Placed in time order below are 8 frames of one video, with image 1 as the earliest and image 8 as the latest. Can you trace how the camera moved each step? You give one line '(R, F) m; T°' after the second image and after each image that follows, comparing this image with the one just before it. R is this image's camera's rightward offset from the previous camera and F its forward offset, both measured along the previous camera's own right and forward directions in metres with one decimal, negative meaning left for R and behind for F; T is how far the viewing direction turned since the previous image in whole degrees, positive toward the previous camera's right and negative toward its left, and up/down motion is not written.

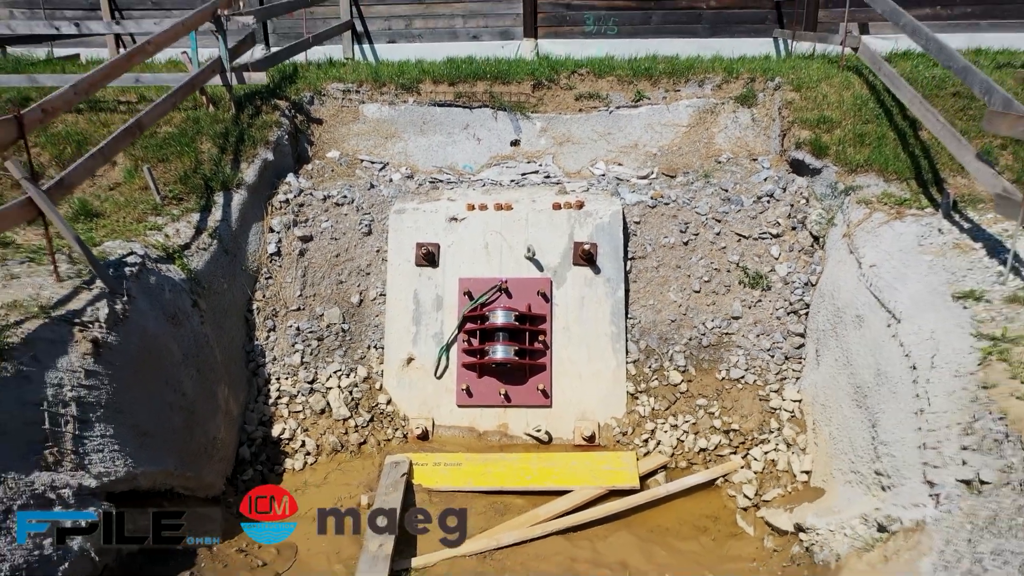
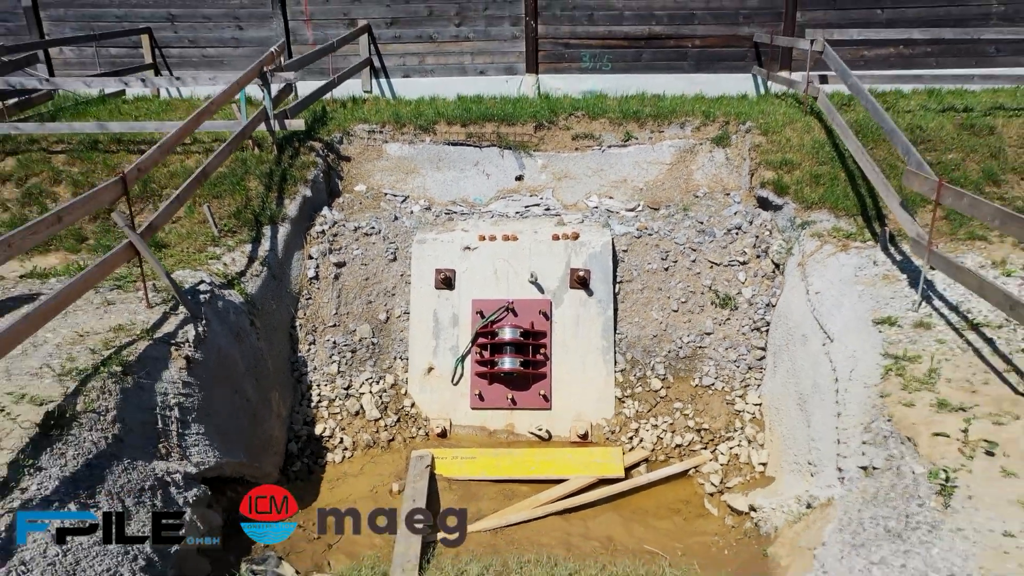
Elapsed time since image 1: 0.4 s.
(0.0, -0.8) m; 0°
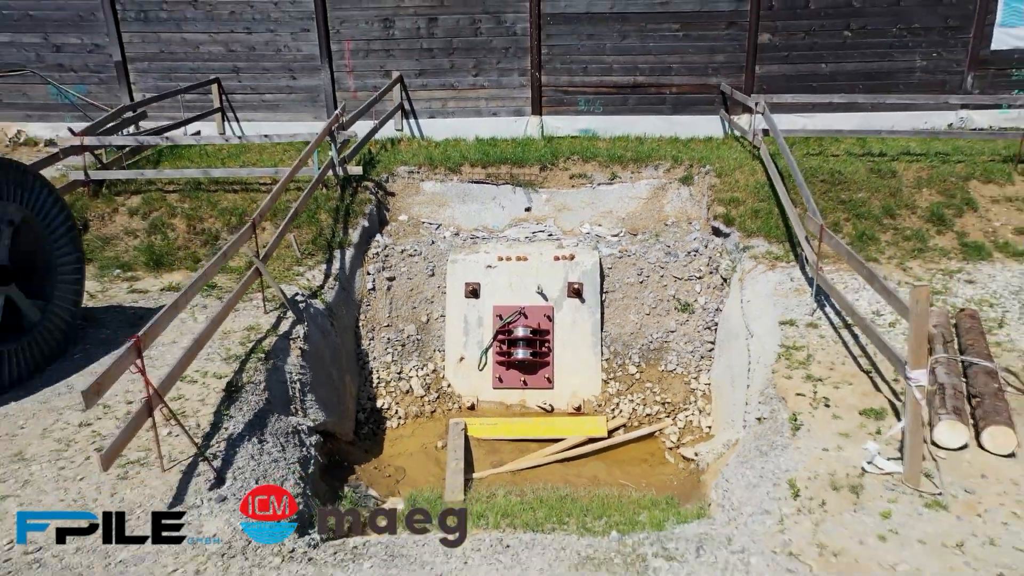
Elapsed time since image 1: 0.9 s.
(-0.1, -1.7) m; 0°
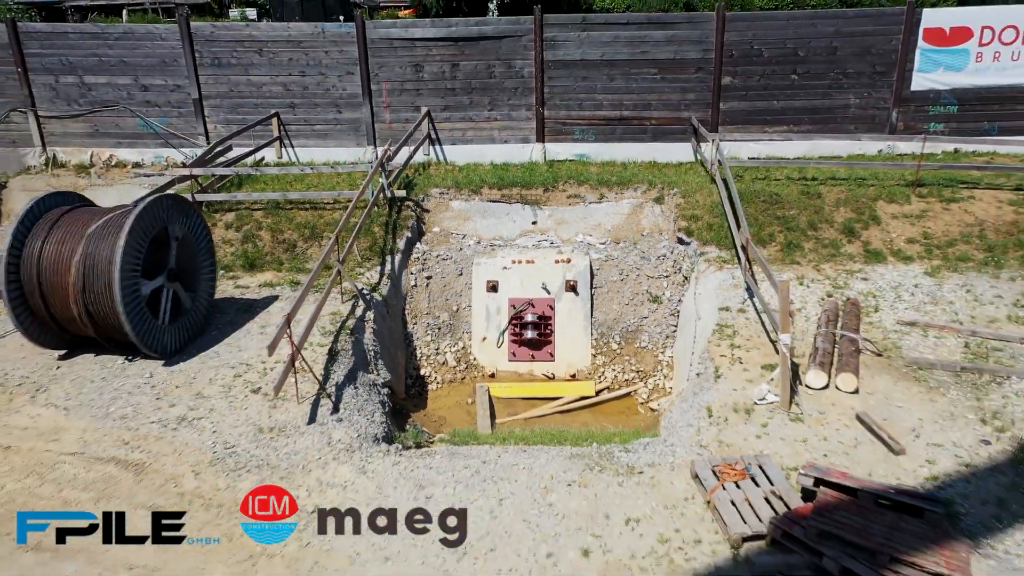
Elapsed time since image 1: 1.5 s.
(-0.1, -2.1) m; 0°
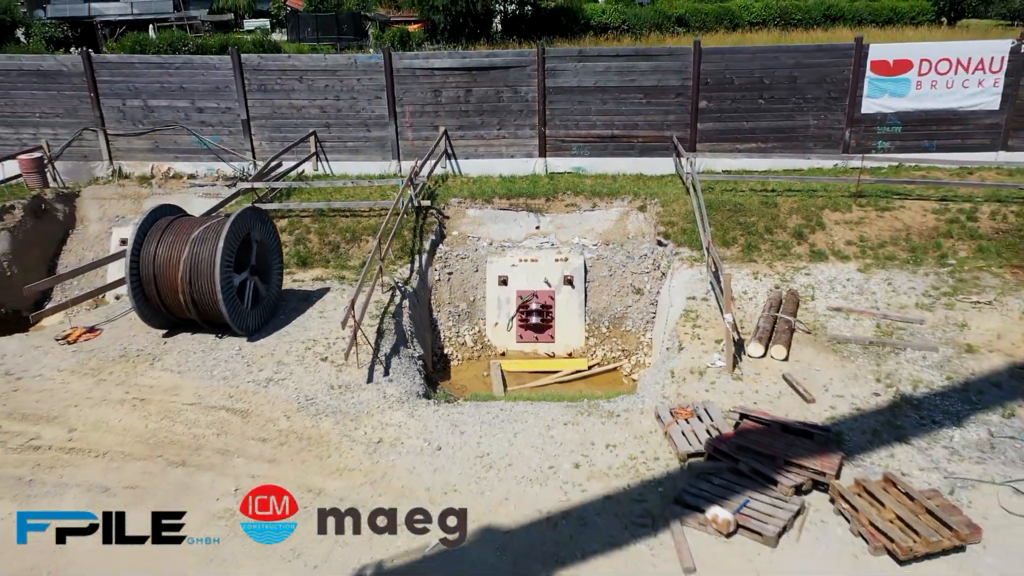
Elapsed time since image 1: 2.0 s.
(-0.1, -1.9) m; 0°
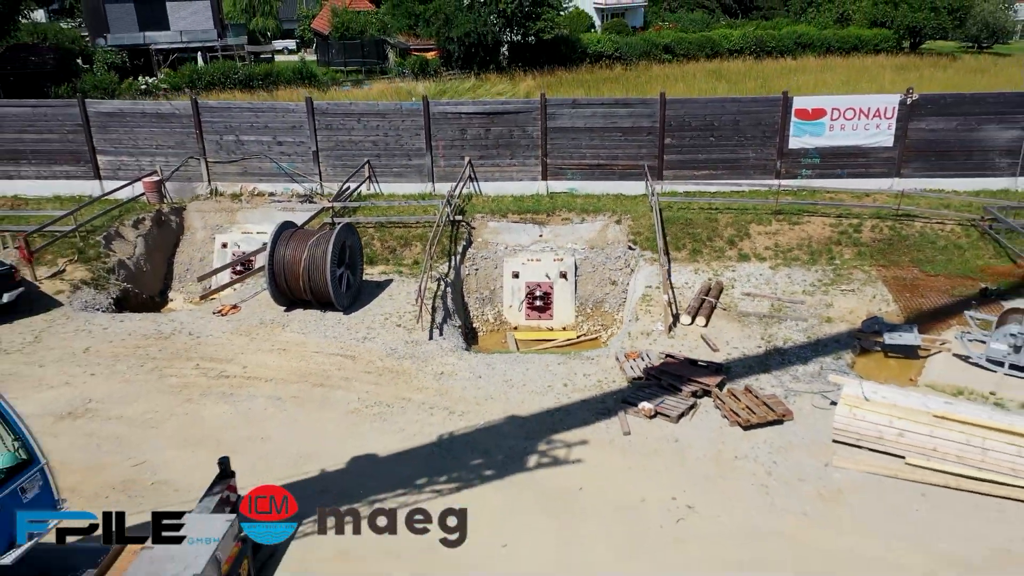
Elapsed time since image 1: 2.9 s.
(-0.1, -4.1) m; 0°
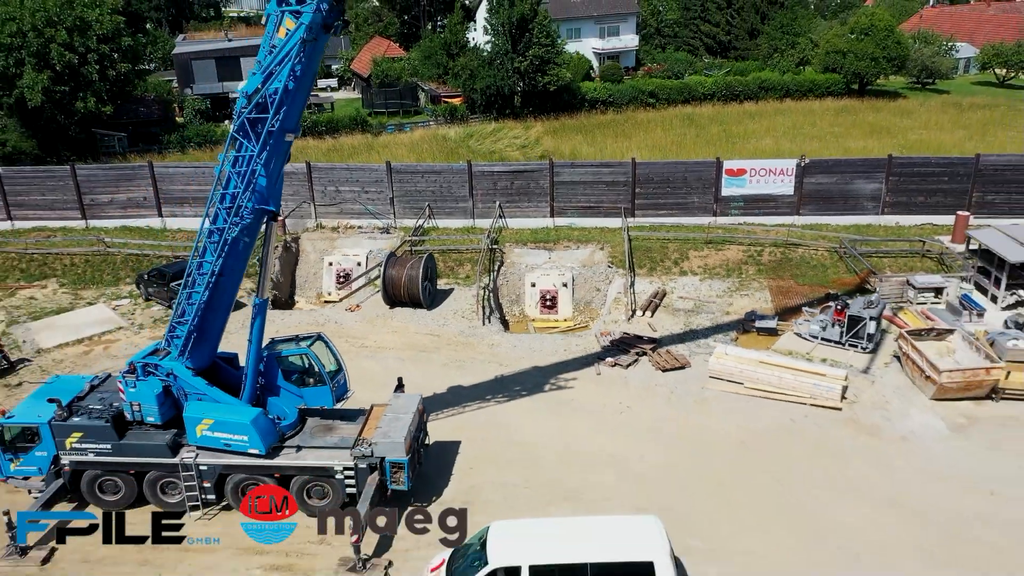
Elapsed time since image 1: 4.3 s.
(-0.3, -7.6) m; 0°
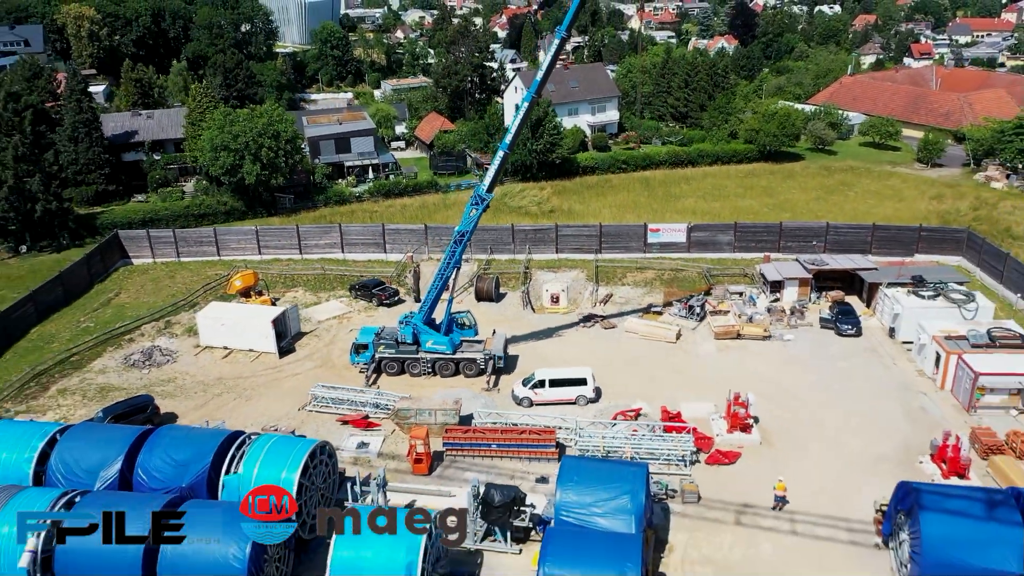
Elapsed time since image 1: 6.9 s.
(-0.7, -21.3) m; 0°
